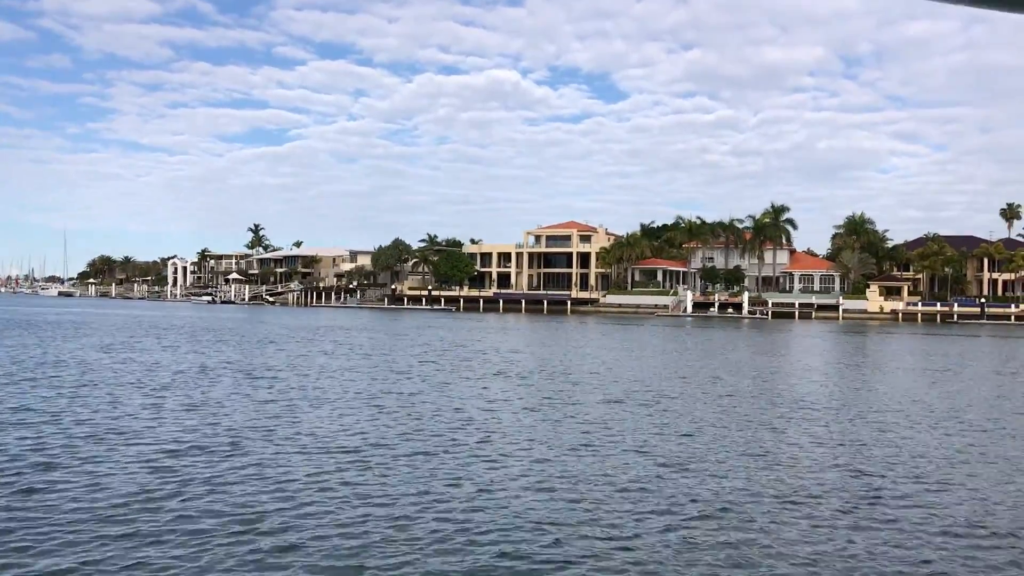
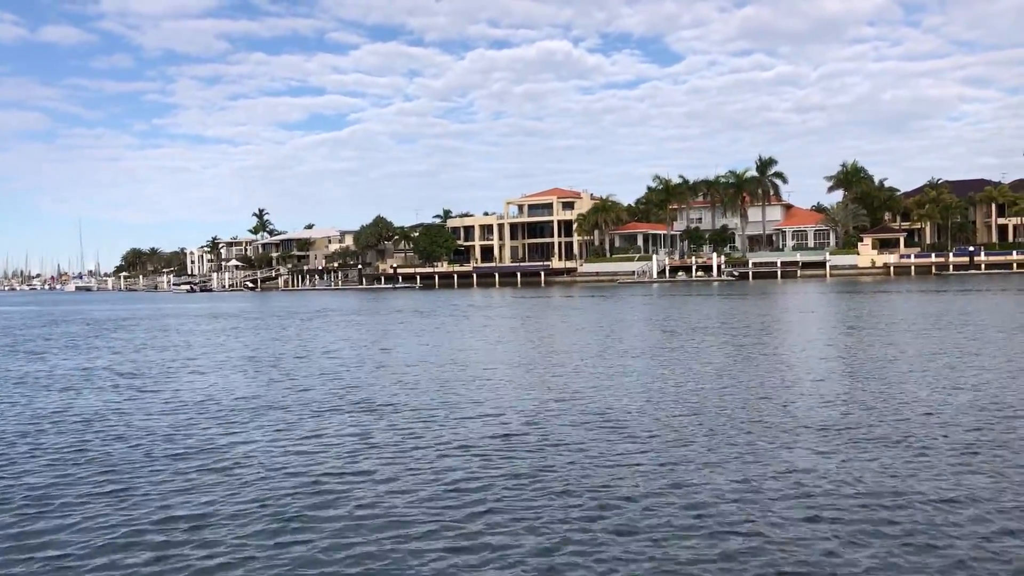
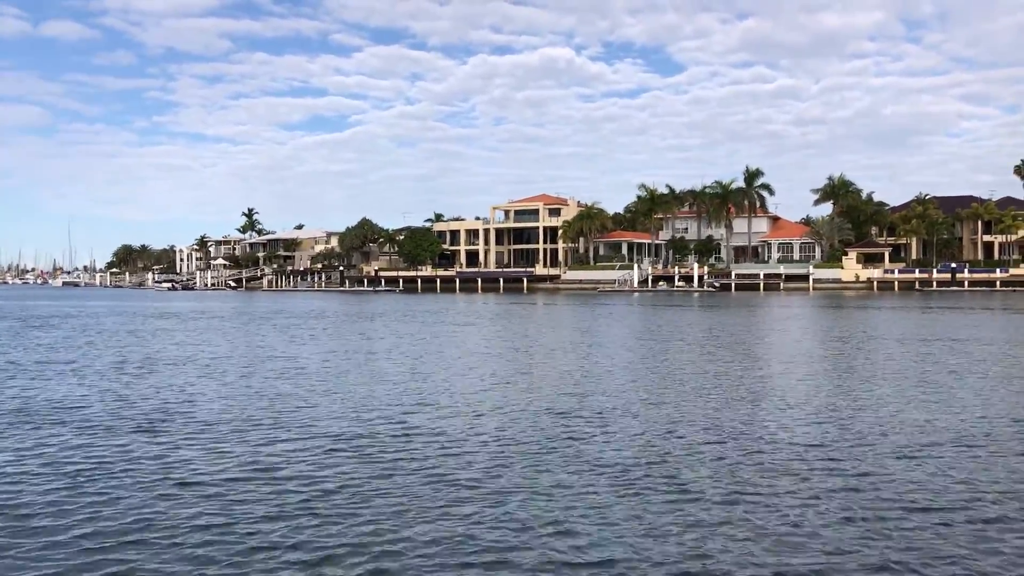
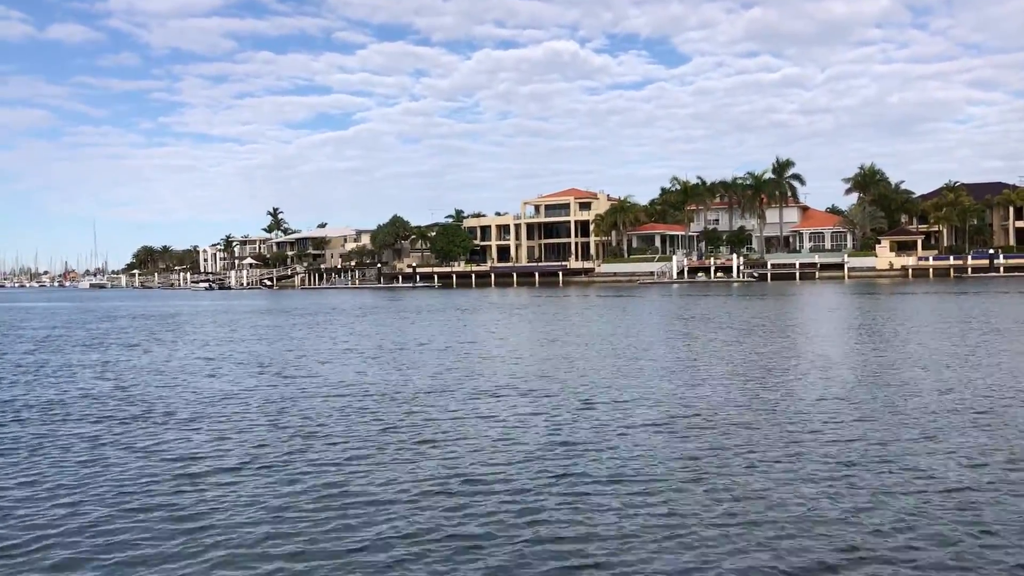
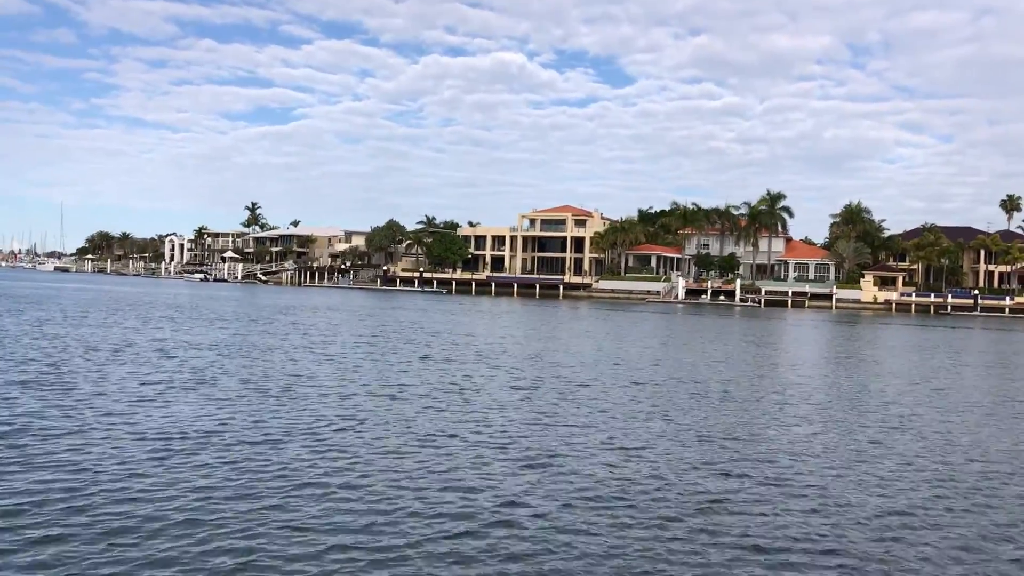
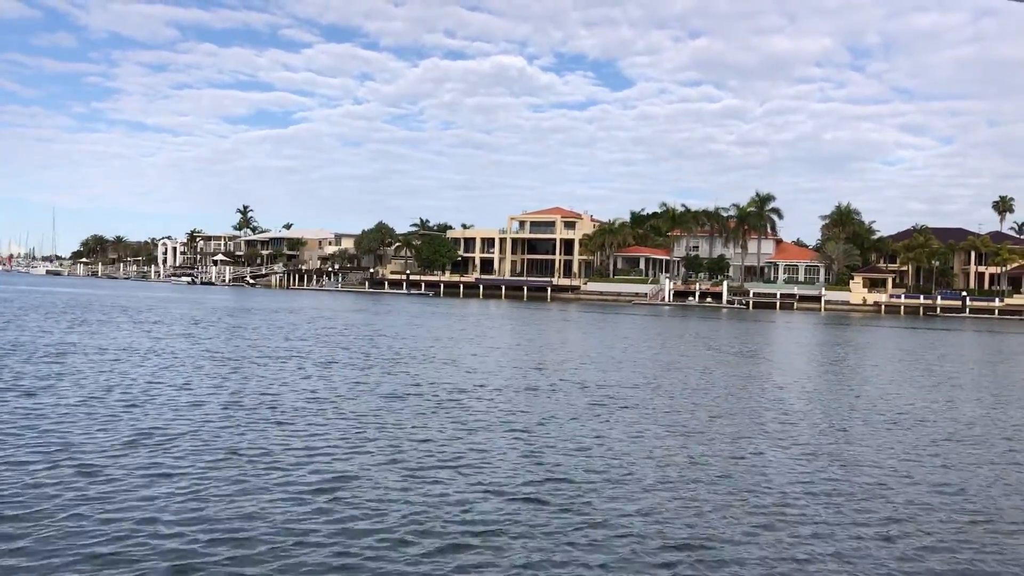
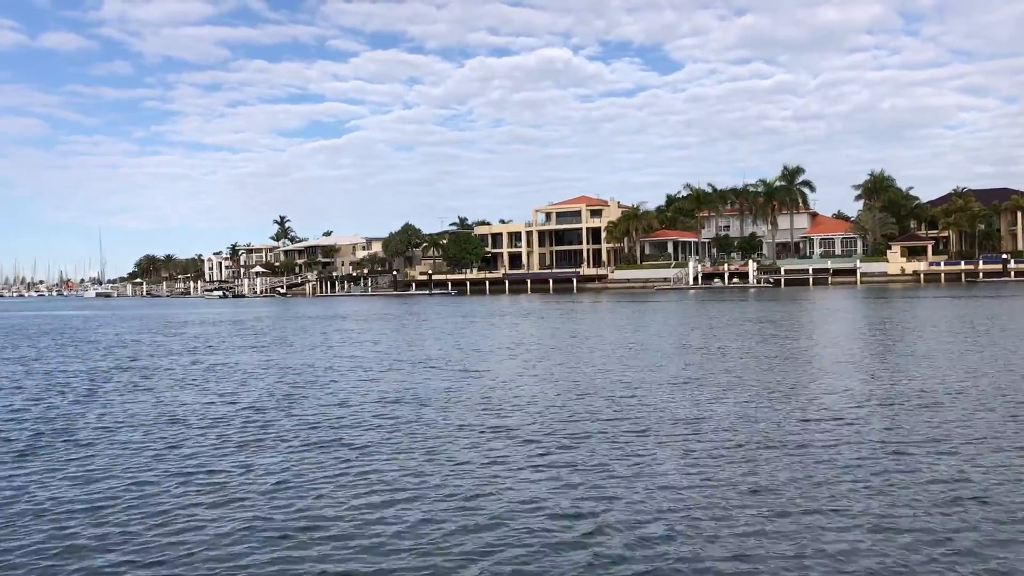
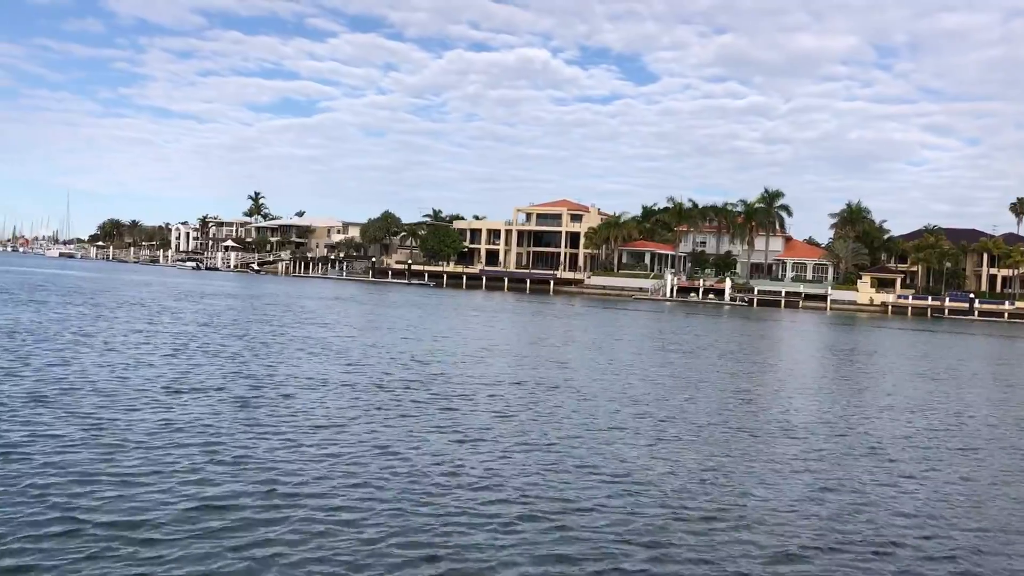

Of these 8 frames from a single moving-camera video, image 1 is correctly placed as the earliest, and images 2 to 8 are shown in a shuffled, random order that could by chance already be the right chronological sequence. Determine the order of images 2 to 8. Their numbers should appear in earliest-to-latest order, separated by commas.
5, 6, 8, 7, 4, 2, 3
